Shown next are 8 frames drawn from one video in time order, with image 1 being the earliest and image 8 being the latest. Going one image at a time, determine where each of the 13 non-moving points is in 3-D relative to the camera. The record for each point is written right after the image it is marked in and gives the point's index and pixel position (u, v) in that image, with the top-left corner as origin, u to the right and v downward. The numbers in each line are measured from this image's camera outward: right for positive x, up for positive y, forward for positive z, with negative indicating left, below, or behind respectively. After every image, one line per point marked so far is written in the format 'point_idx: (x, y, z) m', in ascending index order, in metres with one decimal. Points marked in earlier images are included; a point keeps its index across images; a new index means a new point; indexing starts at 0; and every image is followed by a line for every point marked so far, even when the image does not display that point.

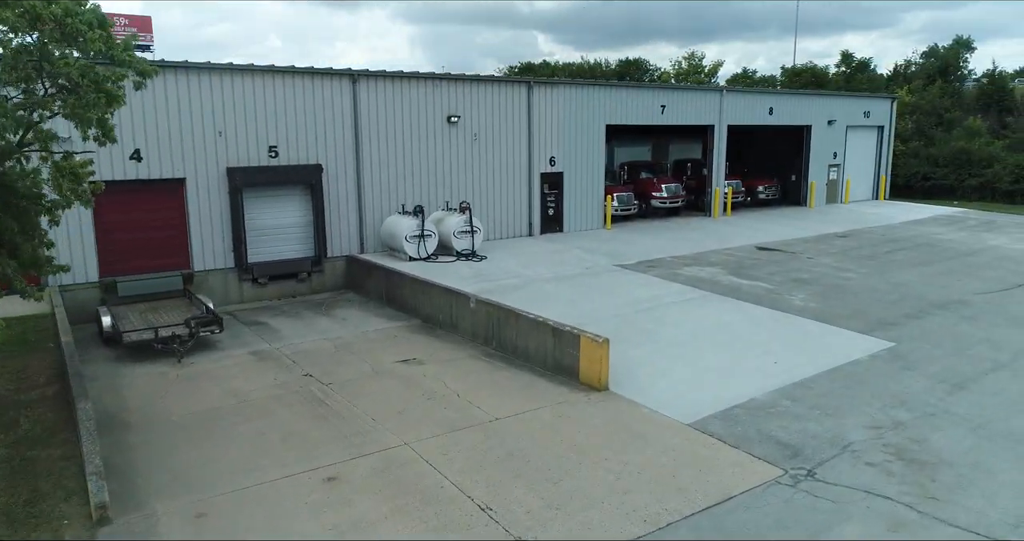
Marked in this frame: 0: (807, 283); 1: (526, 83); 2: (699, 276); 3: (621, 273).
0: (+5.9, -0.3, +14.2) m
1: (+0.3, +4.7, +17.7) m
2: (+3.9, -0.1, +14.9) m
3: (+2.3, -0.1, +15.0) m
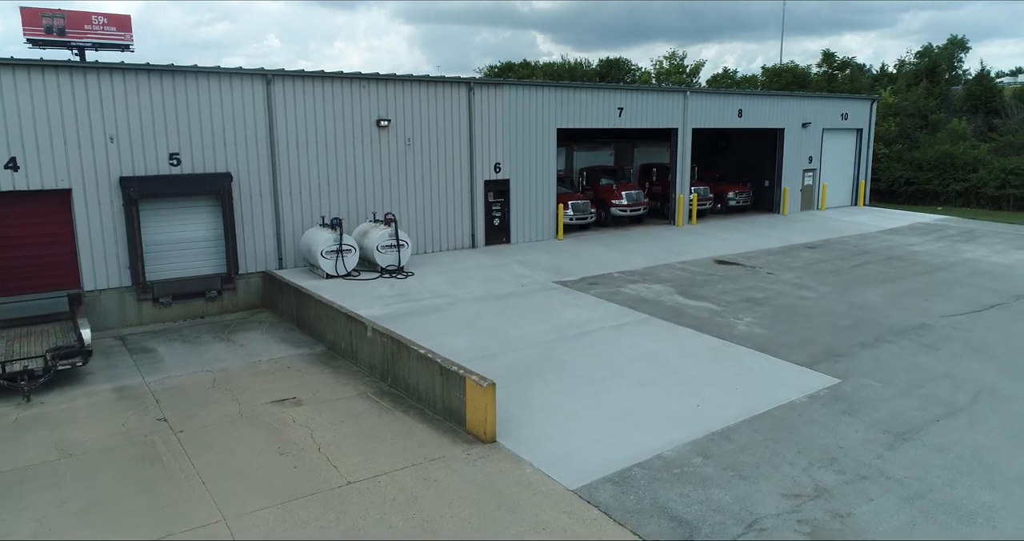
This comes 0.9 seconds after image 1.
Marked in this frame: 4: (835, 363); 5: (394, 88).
0: (+4.5, -0.6, +13.0) m
1: (-1.1, +4.3, +16.5) m
2: (+2.5, -0.5, +13.6) m
3: (+0.9, -0.4, +13.8) m
4: (+4.6, -1.3, +10.0) m
5: (-2.6, +4.0, +15.6) m
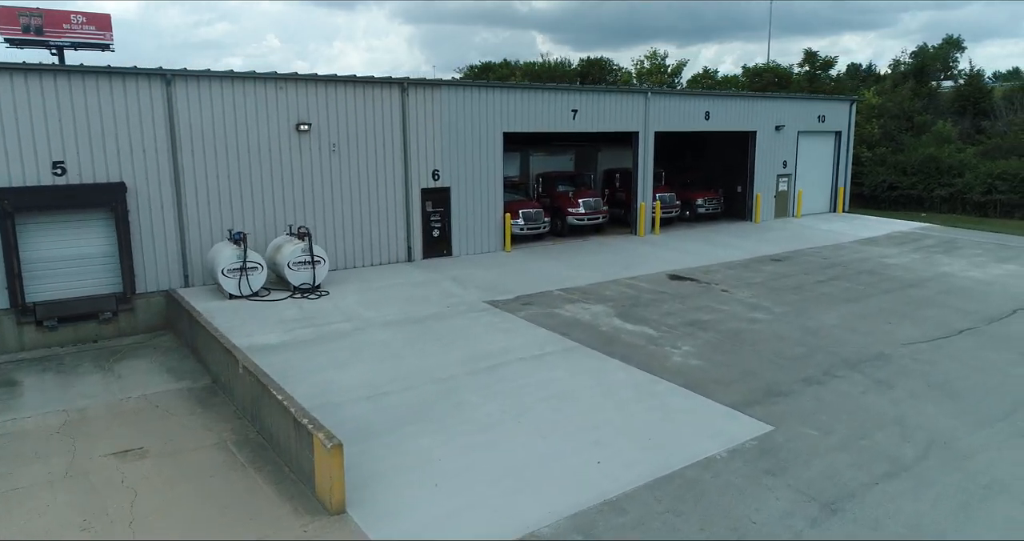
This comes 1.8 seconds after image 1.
0: (+3.1, -1.0, +11.7) m
1: (-2.5, +4.0, +15.2) m
2: (+1.1, -0.8, +12.3) m
3: (-0.5, -0.8, +12.5) m
4: (+3.2, -1.7, +8.7) m
5: (-4.0, +3.7, +14.3) m
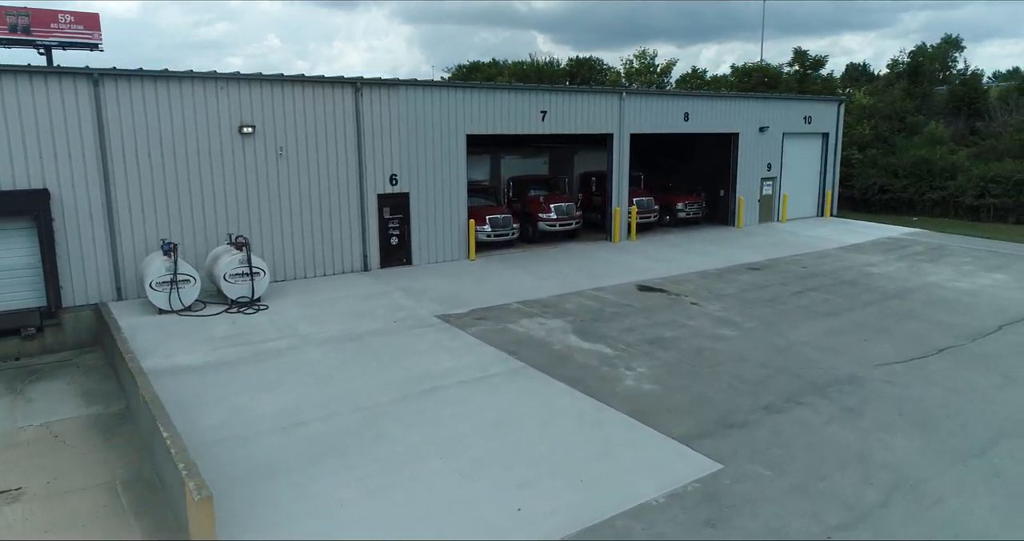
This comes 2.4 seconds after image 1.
0: (+2.3, -1.2, +10.9) m
1: (-3.3, +3.8, +14.4) m
2: (+0.3, -1.0, +11.5) m
3: (-1.3, -1.0, +11.7) m
4: (+2.4, -1.9, +7.9) m
5: (-4.8, +3.4, +13.5) m
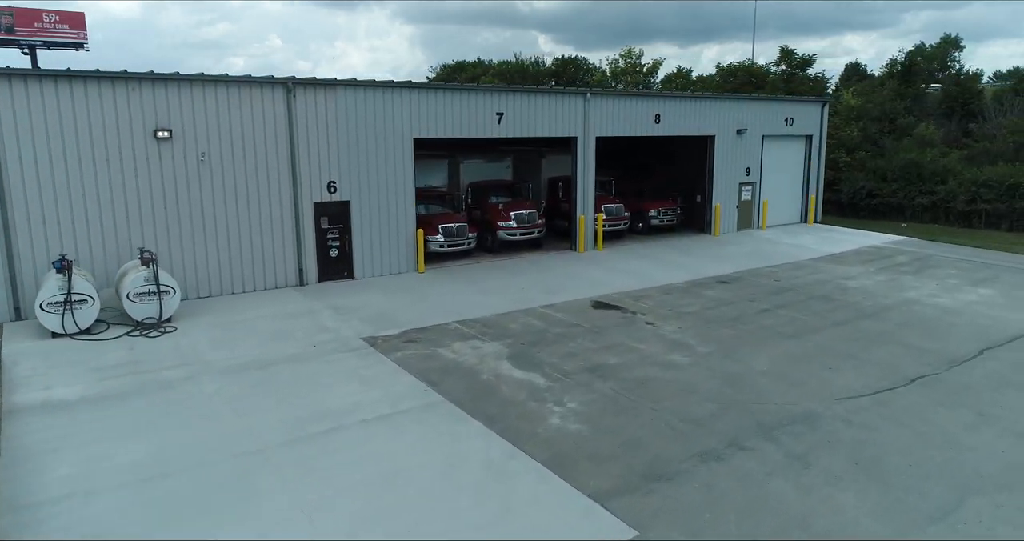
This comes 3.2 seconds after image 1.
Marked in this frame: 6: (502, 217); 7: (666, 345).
0: (+1.2, -1.5, +9.8) m
1: (-4.3, +3.5, +13.3) m
2: (-0.7, -1.3, +10.4) m
3: (-2.4, -1.3, +10.6) m
4: (+1.3, -2.2, +6.8) m
5: (-5.8, +3.2, +12.4) m
6: (-0.2, +1.3, +17.4) m
7: (+2.4, -1.2, +11.1) m
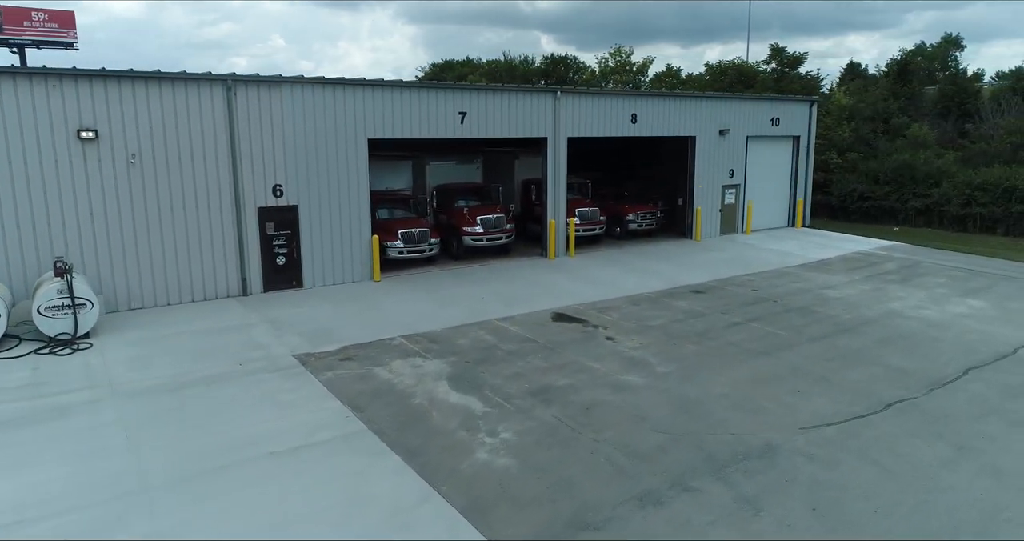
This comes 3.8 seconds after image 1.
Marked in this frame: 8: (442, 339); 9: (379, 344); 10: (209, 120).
0: (+0.4, -1.6, +8.9) m
1: (-5.1, +3.3, +12.5) m
2: (-1.5, -1.5, +9.6) m
3: (-3.2, -1.4, +9.7) m
4: (+0.5, -2.3, +5.9) m
5: (-6.6, +3.0, +11.6) m
6: (-1.0, +1.1, +16.5) m
7: (+1.6, -1.3, +10.3) m
8: (-1.1, -1.1, +11.2) m
9: (-2.0, -1.1, +11.0) m
10: (-5.3, +2.6, +12.5) m
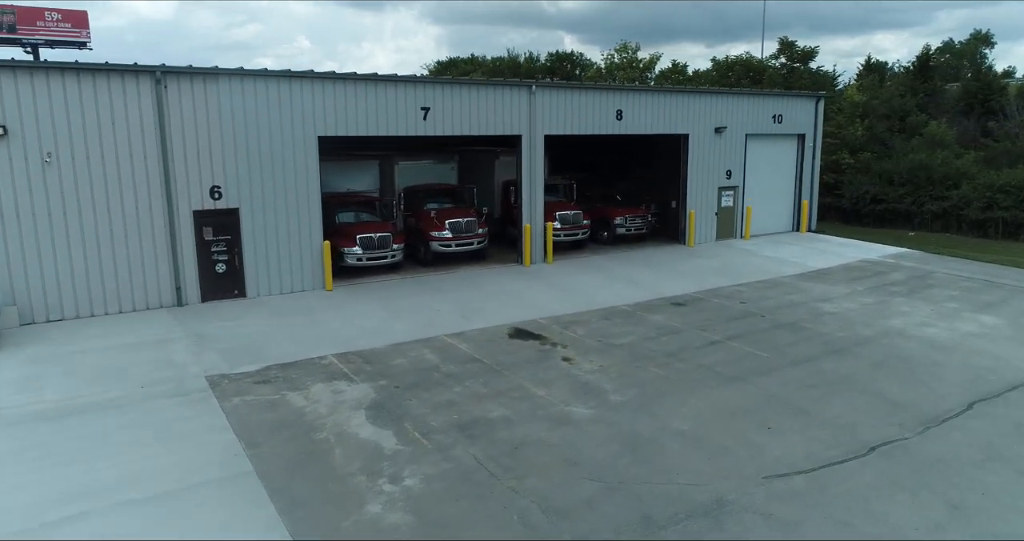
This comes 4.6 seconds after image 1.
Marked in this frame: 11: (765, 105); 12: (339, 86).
0: (-0.4, -1.8, +7.7) m
1: (-5.9, +3.2, +11.4) m
2: (-2.4, -1.6, +8.4) m
3: (-4.0, -1.6, +8.7) m
4: (-0.5, -2.5, +4.7) m
5: (-7.4, +2.9, +10.6) m
6: (-1.6, +1.0, +15.3) m
7: (+0.8, -1.5, +9.0) m
8: (-1.9, -1.2, +10.1) m
9: (-2.8, -1.3, +9.9) m
10: (-6.0, +2.5, +11.5) m
11: (+7.0, +4.6, +19.5) m
12: (-3.2, +3.4, +13.1) m
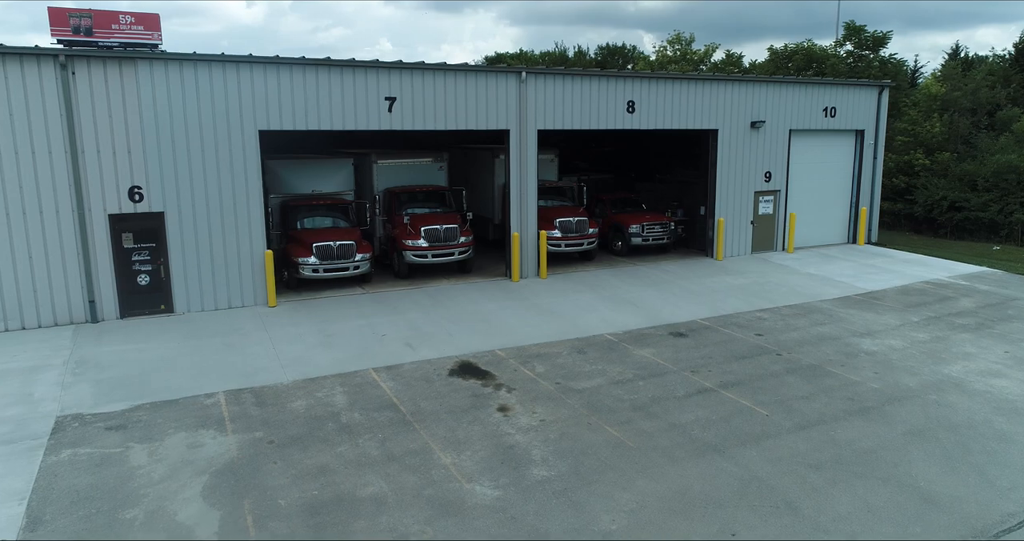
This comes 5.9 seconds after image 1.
0: (-1.6, -2.1, +5.8) m
1: (-6.5, +3.0, +10.0) m
2: (-3.4, -1.9, +6.7) m
3: (-5.0, -1.8, +7.1) m
4: (-1.9, -2.8, +2.8) m
5: (-8.1, +2.7, +9.3) m
6: (-1.9, +0.7, +13.5) m
7: (-0.2, -1.8, +6.9) m
8: (-2.8, -1.5, +8.3) m
9: (-3.7, -1.5, +8.1) m
10: (-6.7, +2.3, +10.1) m
11: (+7.1, +4.1, +16.7) m
12: (-3.6, +3.2, +11.4) m
